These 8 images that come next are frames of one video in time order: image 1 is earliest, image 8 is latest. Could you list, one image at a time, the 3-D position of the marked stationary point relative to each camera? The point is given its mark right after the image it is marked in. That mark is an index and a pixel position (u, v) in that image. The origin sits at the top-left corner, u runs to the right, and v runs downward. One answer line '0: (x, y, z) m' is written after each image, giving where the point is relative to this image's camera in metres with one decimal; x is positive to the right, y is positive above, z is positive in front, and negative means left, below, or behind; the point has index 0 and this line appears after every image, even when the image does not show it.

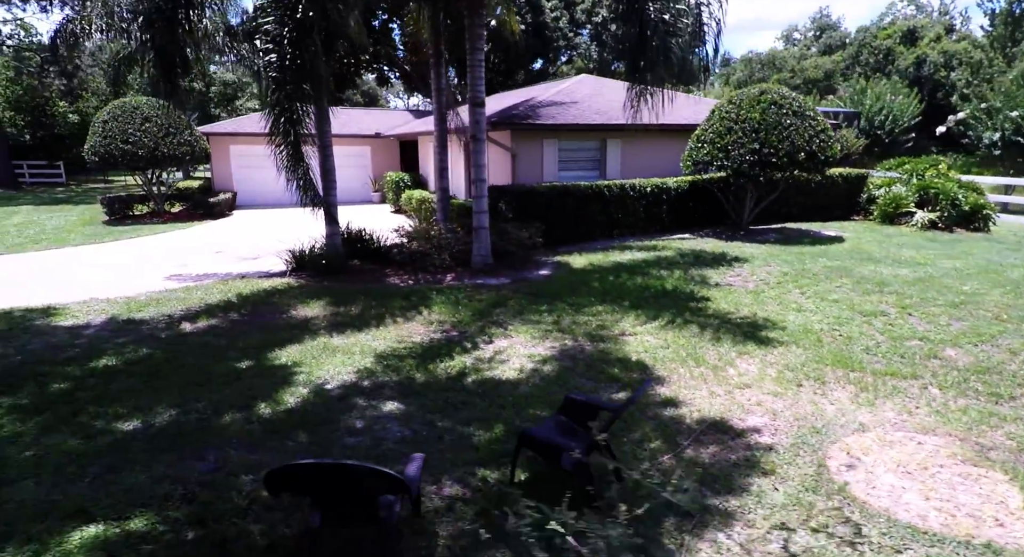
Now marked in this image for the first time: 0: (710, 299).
0: (+2.1, -0.3, +6.3) m
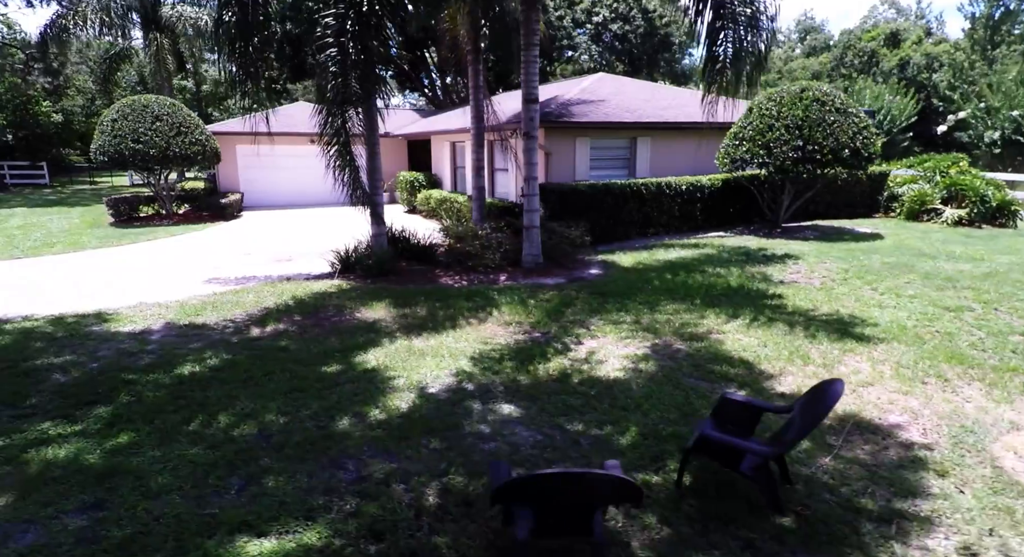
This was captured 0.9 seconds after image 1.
0: (+2.9, -0.2, +6.3) m
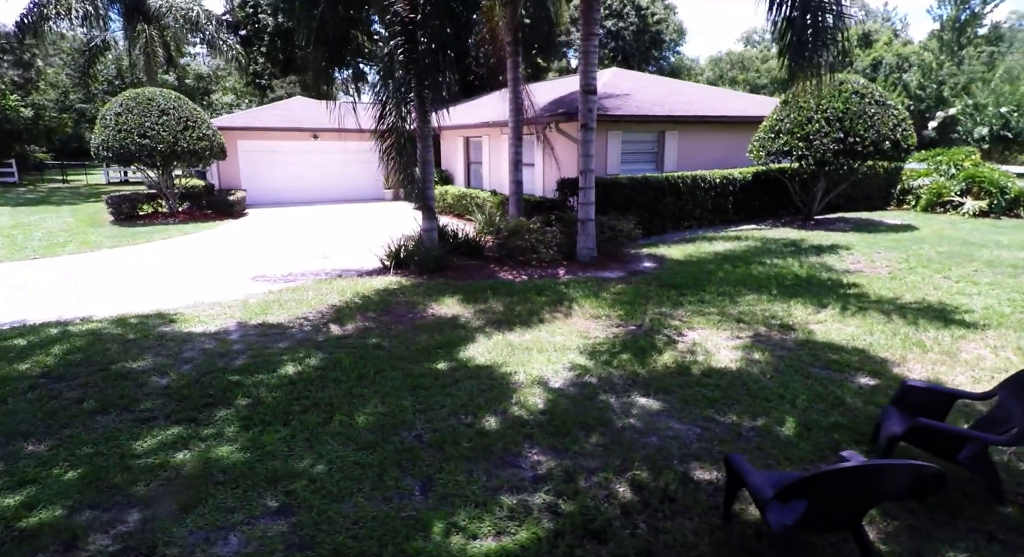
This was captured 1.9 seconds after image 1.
0: (+3.7, -0.1, +6.3) m
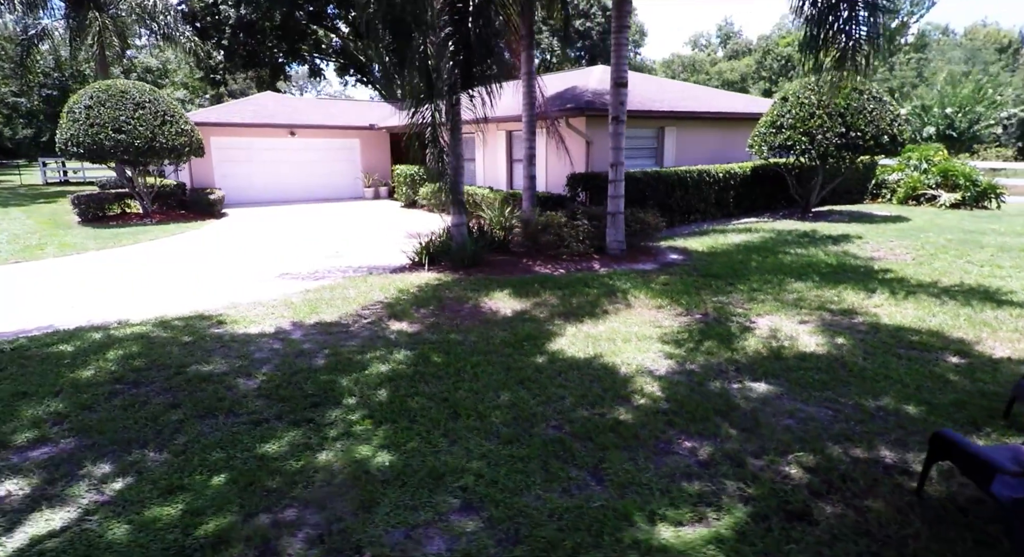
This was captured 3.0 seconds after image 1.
0: (+4.3, 0.0, +6.6) m
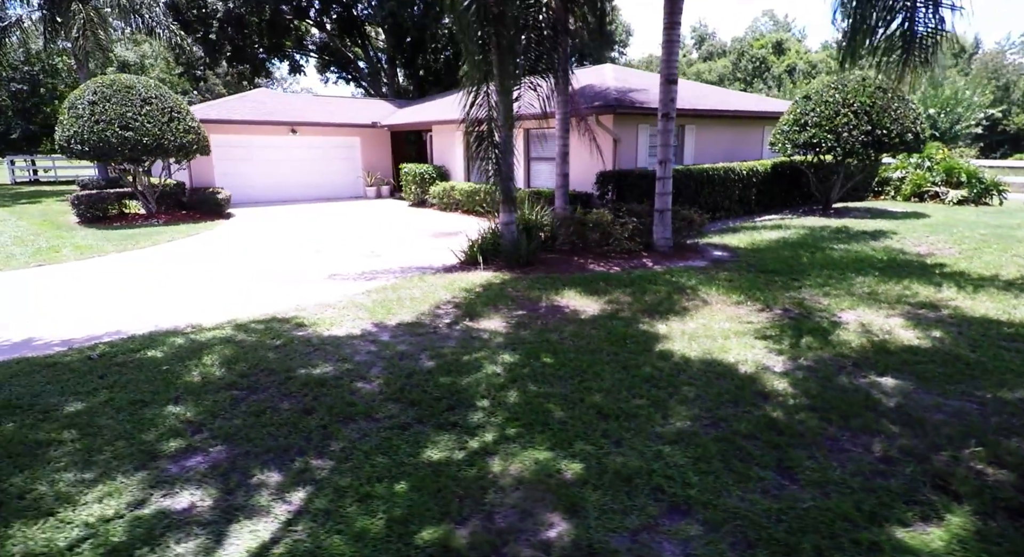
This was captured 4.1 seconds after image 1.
0: (+5.0, +0.1, +6.7) m
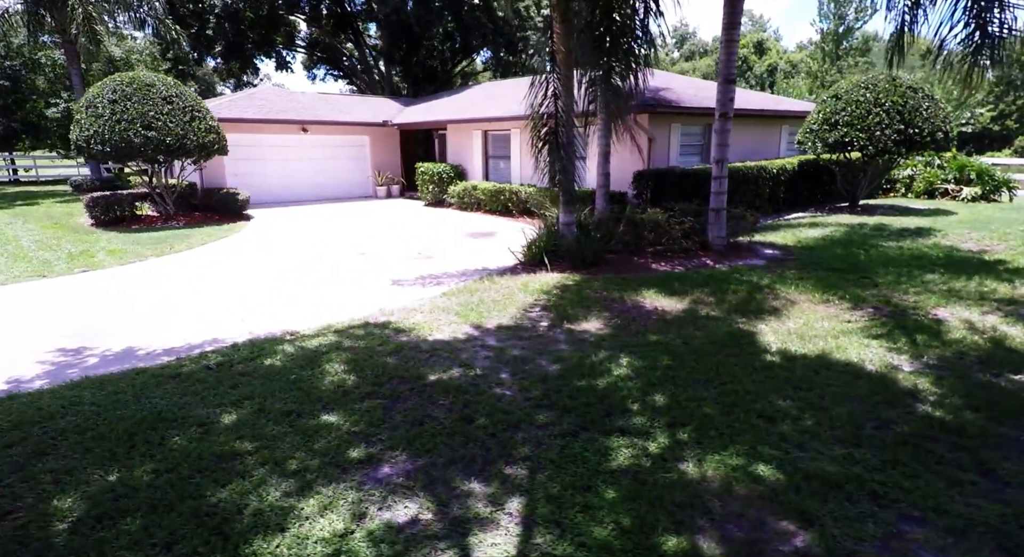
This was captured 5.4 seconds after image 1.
0: (+5.9, +0.1, +6.8) m
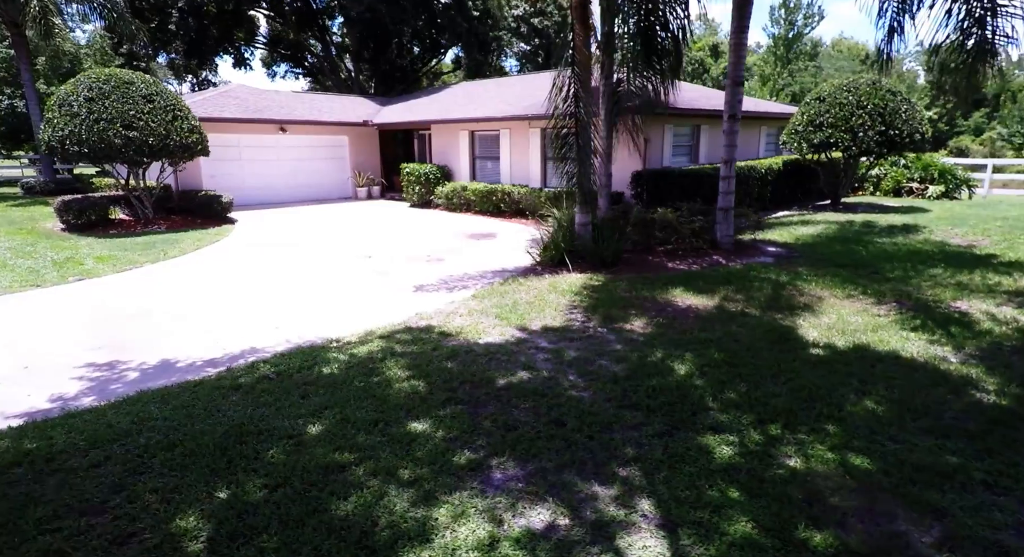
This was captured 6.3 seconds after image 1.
0: (+6.1, +0.2, +7.2) m
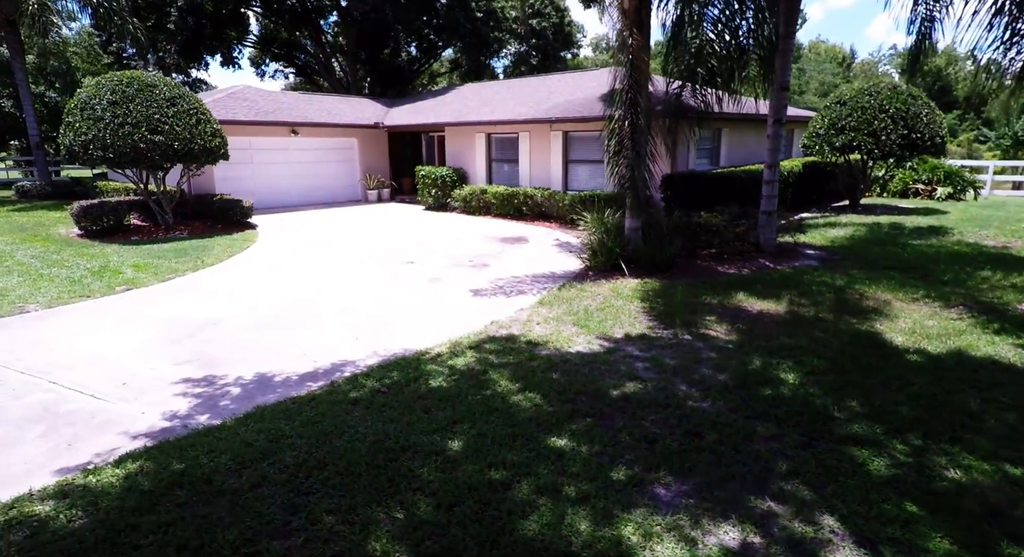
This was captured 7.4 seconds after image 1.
0: (+6.8, +0.2, +7.3) m
